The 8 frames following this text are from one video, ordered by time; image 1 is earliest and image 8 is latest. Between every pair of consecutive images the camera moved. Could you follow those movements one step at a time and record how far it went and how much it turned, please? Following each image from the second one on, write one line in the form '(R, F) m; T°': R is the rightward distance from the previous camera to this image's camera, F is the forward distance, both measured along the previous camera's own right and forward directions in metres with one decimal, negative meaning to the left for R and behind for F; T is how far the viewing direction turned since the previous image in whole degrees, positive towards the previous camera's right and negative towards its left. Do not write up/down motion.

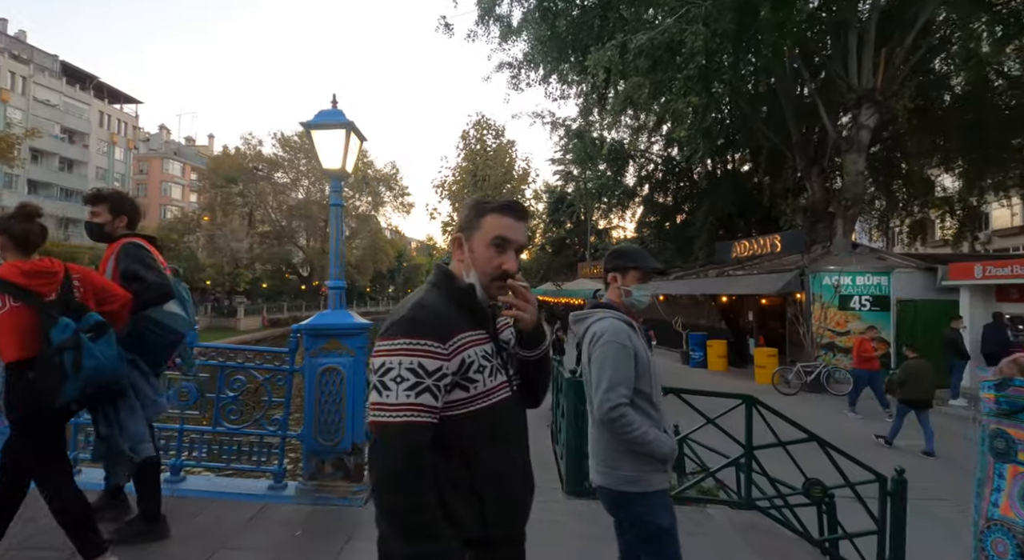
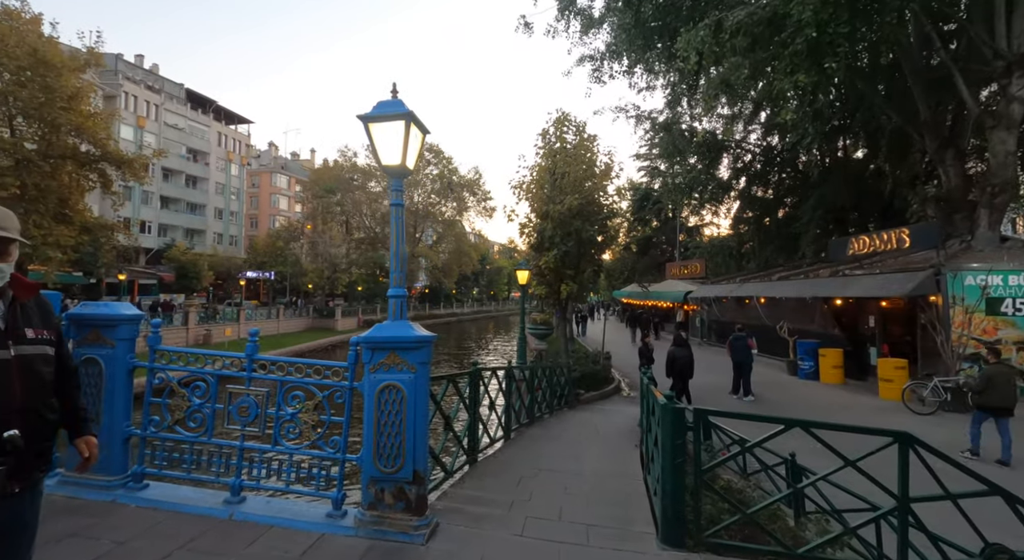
(0.0, +0.5) m; -9°
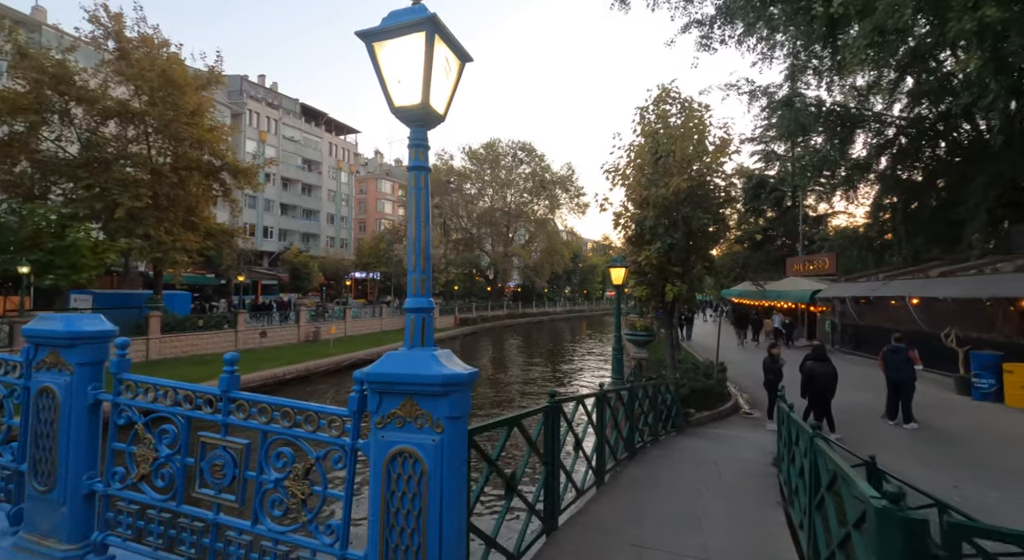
(0.0, +1.2) m; -11°
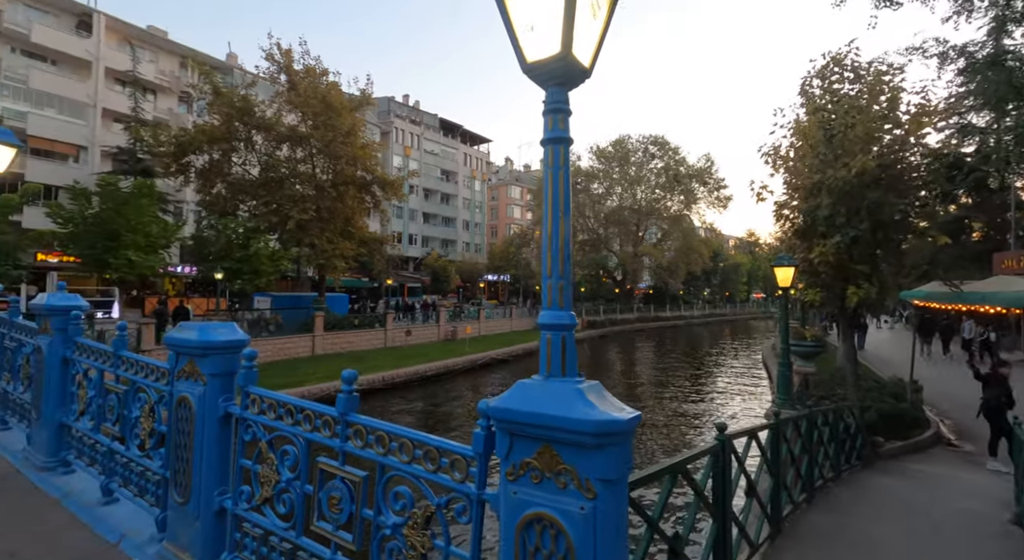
(-0.1, +0.5) m; -14°
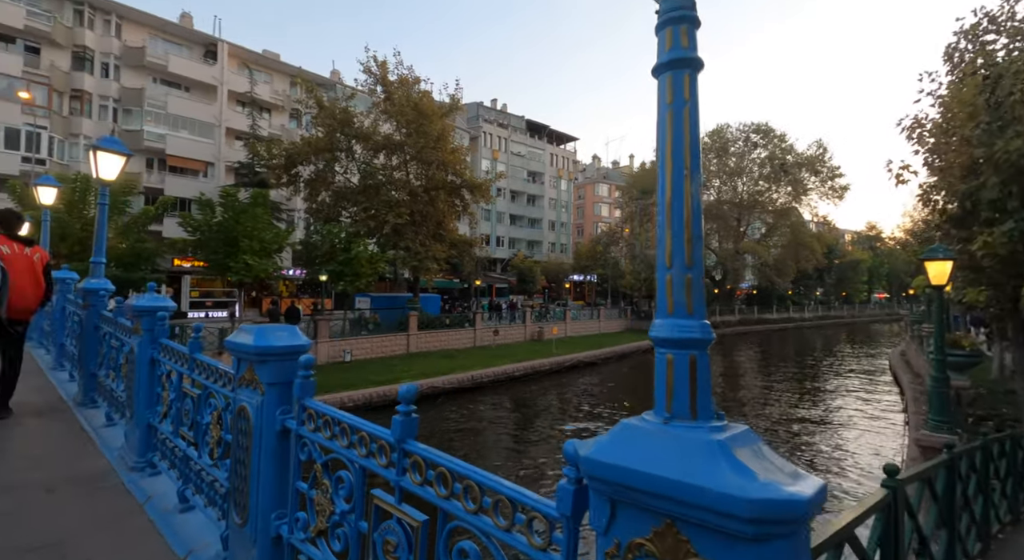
(0.0, +0.5) m; -10°
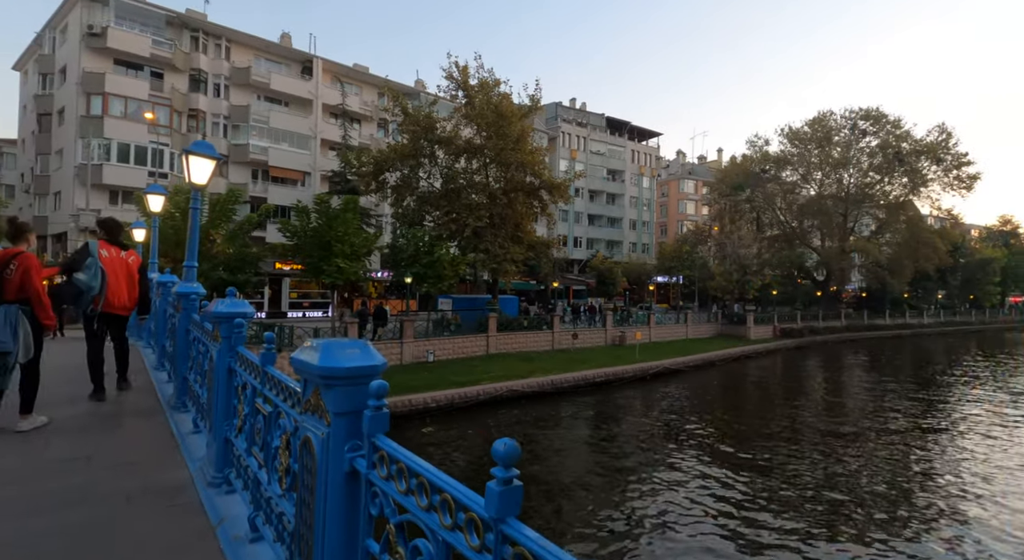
(-0.2, +0.5) m; -9°
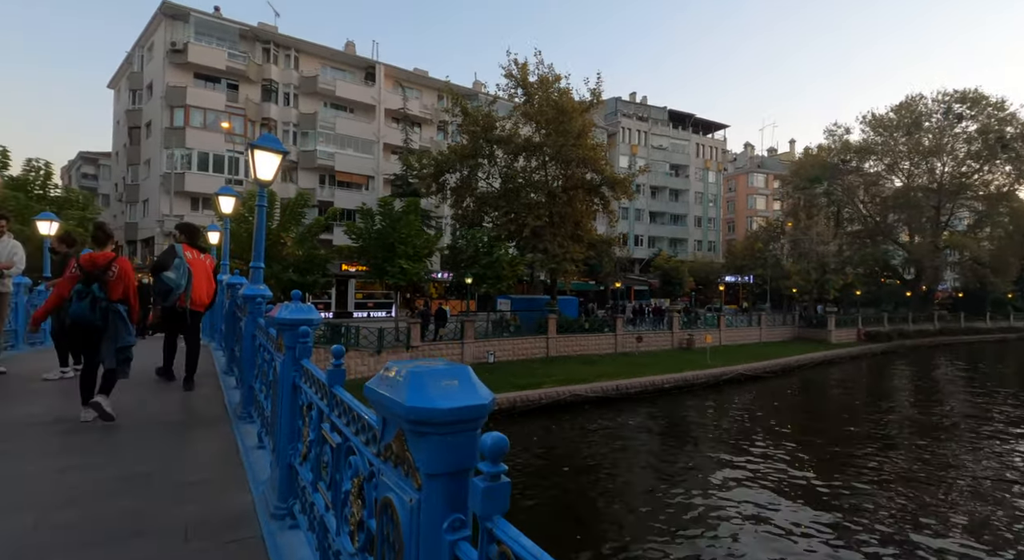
(-0.3, +0.6) m; -6°
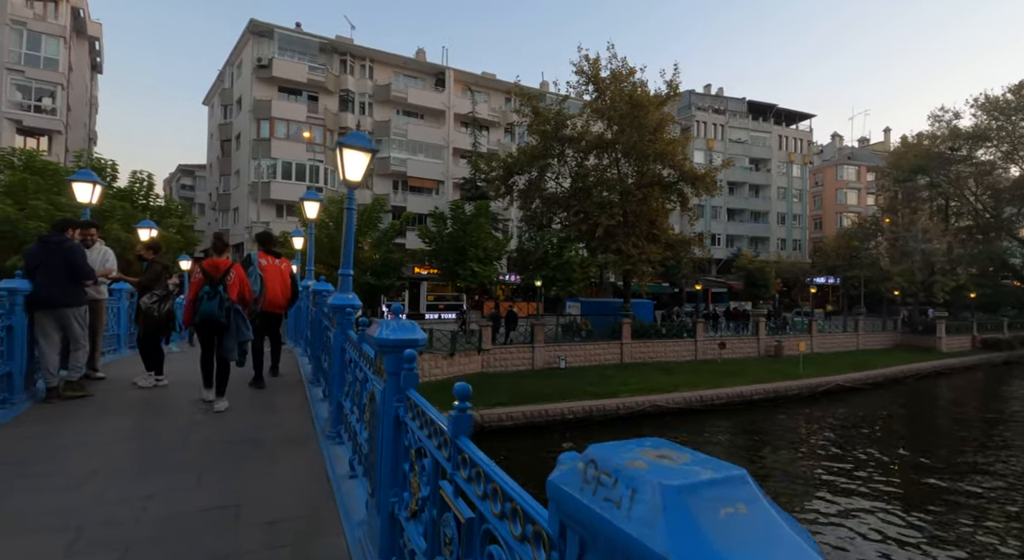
(-0.4, +0.6) m; -7°
